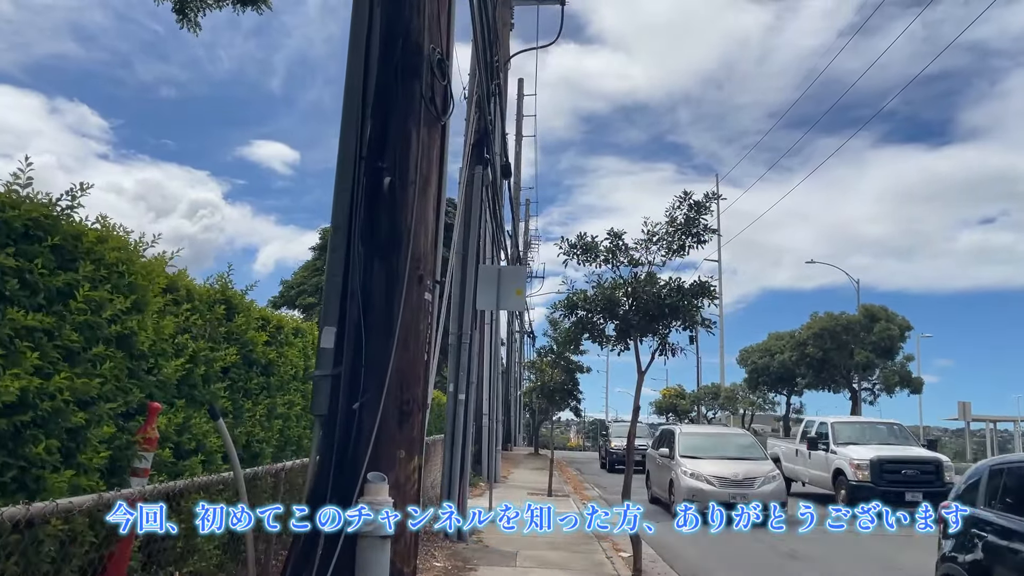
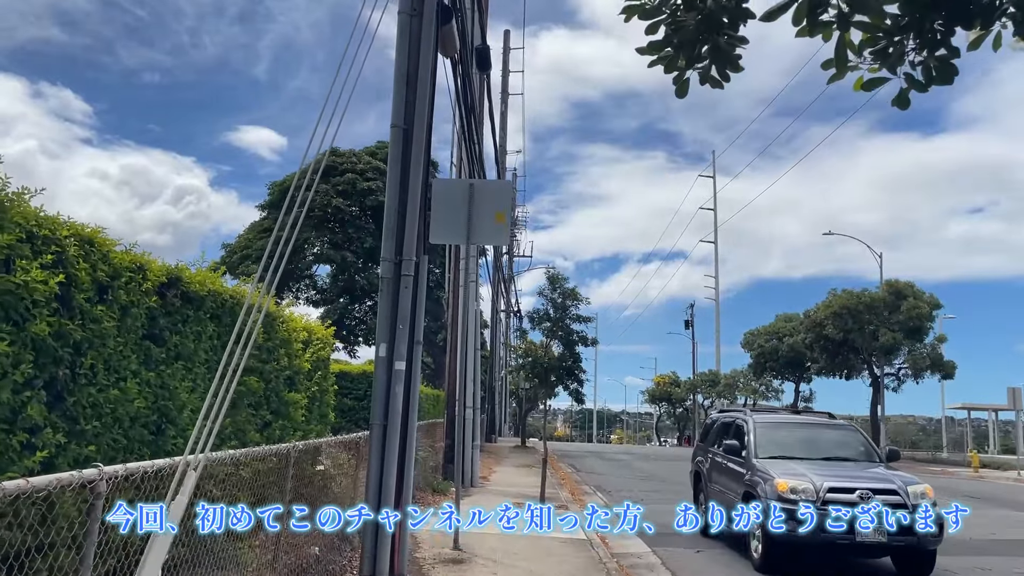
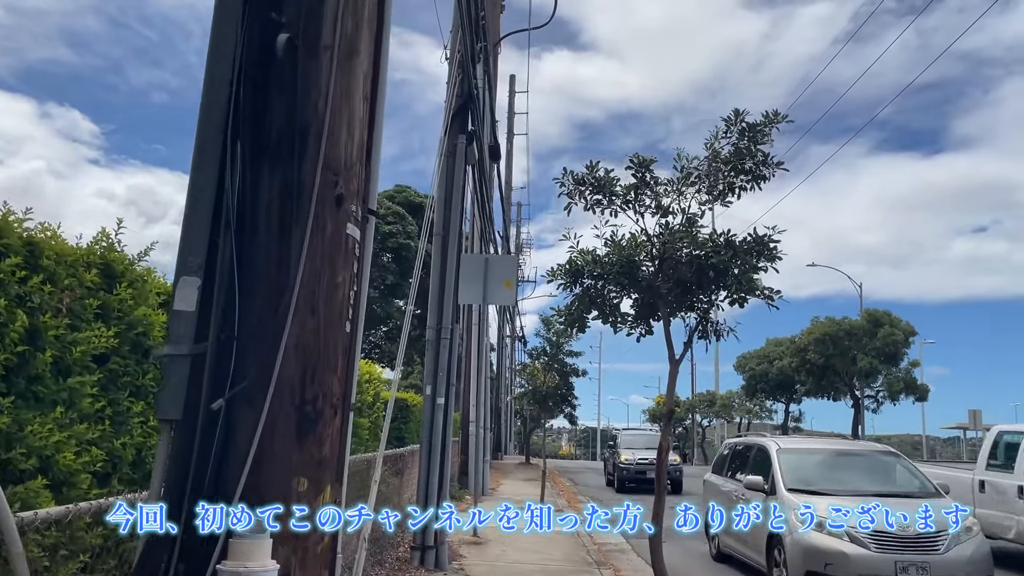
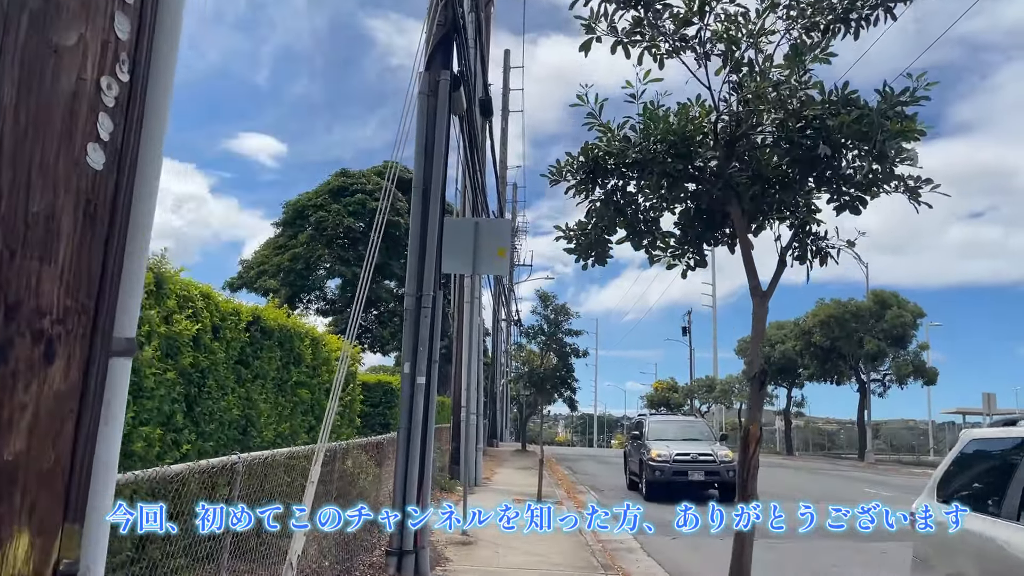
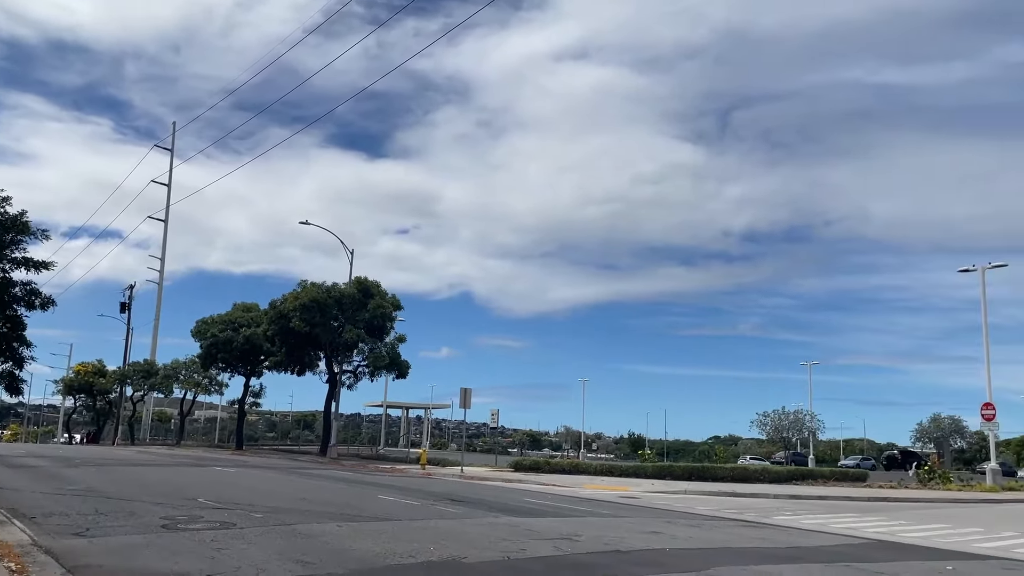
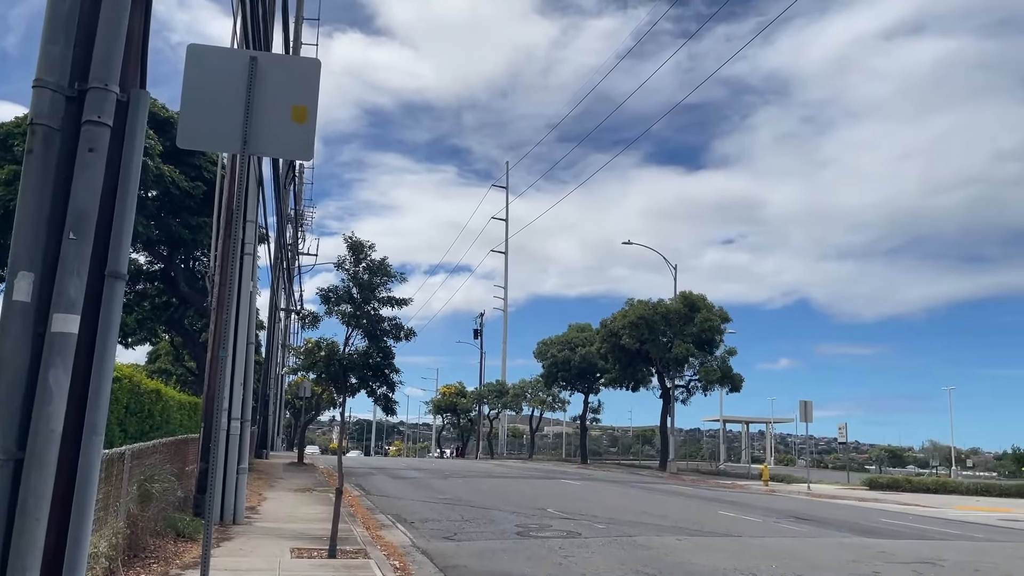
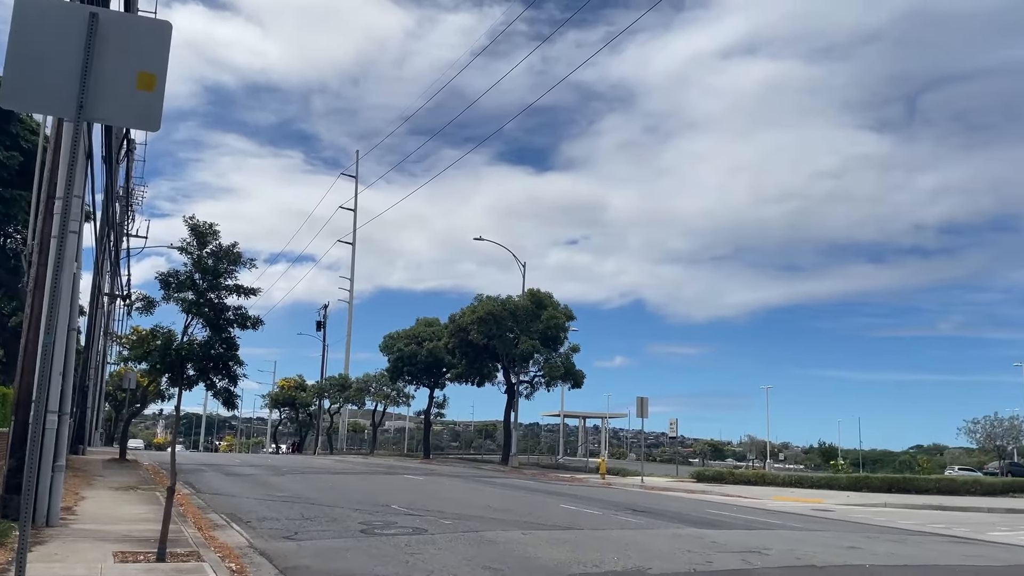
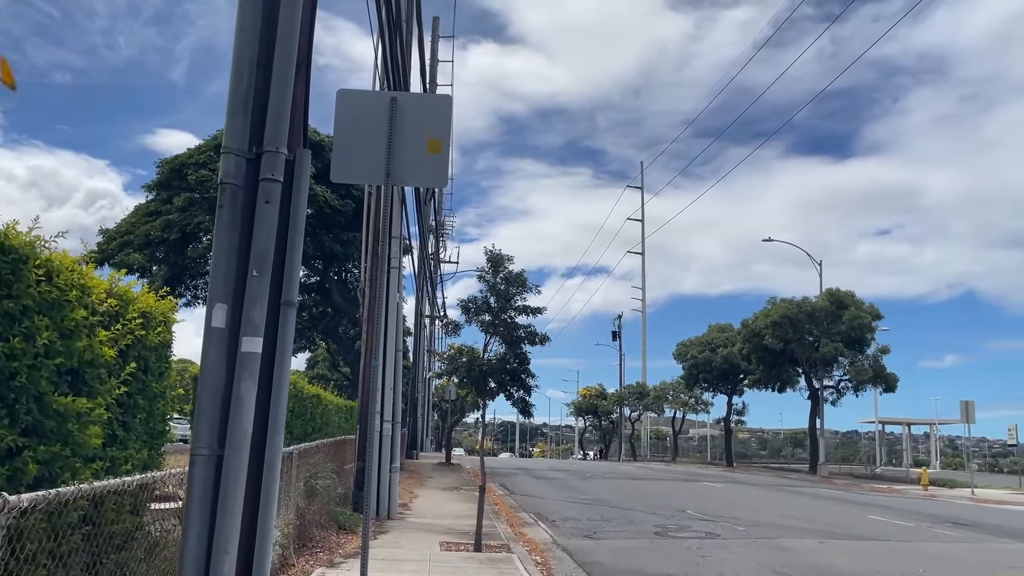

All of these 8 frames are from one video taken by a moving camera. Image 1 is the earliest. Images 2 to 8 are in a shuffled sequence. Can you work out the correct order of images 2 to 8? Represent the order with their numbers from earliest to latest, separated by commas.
3, 4, 2, 8, 6, 7, 5
